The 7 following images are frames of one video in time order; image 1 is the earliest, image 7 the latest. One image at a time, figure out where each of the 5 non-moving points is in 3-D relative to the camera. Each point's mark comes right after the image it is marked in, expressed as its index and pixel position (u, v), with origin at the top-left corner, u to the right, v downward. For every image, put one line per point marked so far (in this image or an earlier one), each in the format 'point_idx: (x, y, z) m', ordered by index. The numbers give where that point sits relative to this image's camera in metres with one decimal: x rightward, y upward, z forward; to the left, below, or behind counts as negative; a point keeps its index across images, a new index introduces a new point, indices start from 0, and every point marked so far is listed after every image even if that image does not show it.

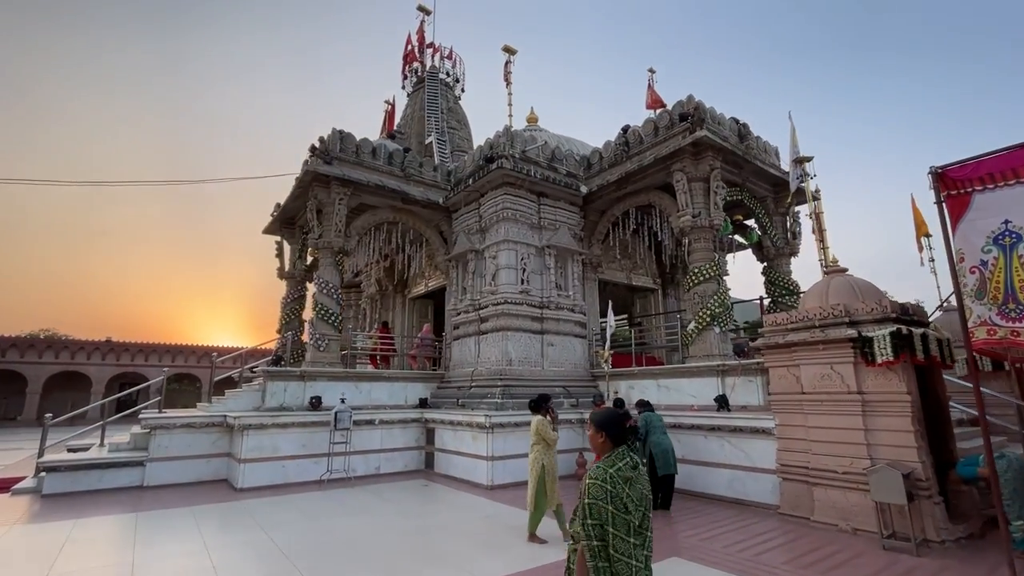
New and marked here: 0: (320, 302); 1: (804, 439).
0: (-3.5, -0.2, +8.8) m
1: (+3.0, -1.6, +5.0) m
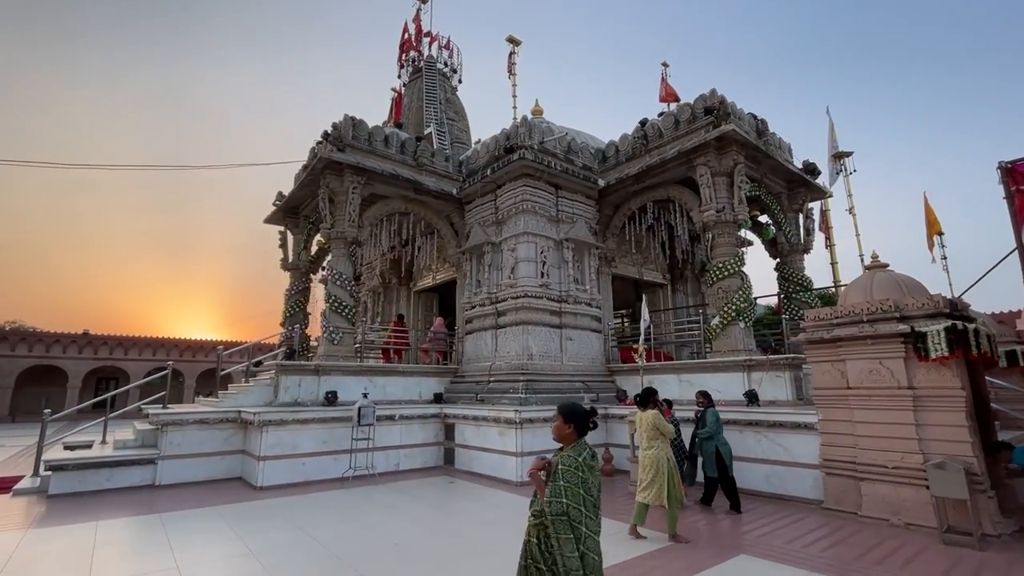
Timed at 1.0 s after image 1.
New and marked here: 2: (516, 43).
0: (-3.1, -0.1, +8.5) m
1: (+3.5, -1.5, +5.0) m
2: (+0.1, +7.5, +15.0) m
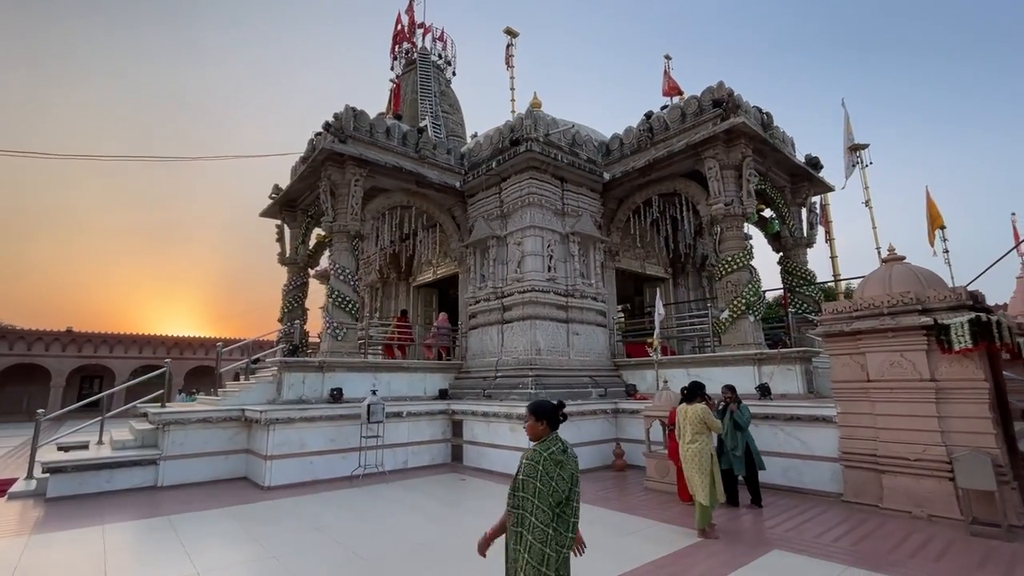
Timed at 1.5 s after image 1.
0: (-3.0, 0.0, +8.4) m
1: (+3.7, -1.4, +5.0) m
2: (0.0, +7.7, +14.9) m
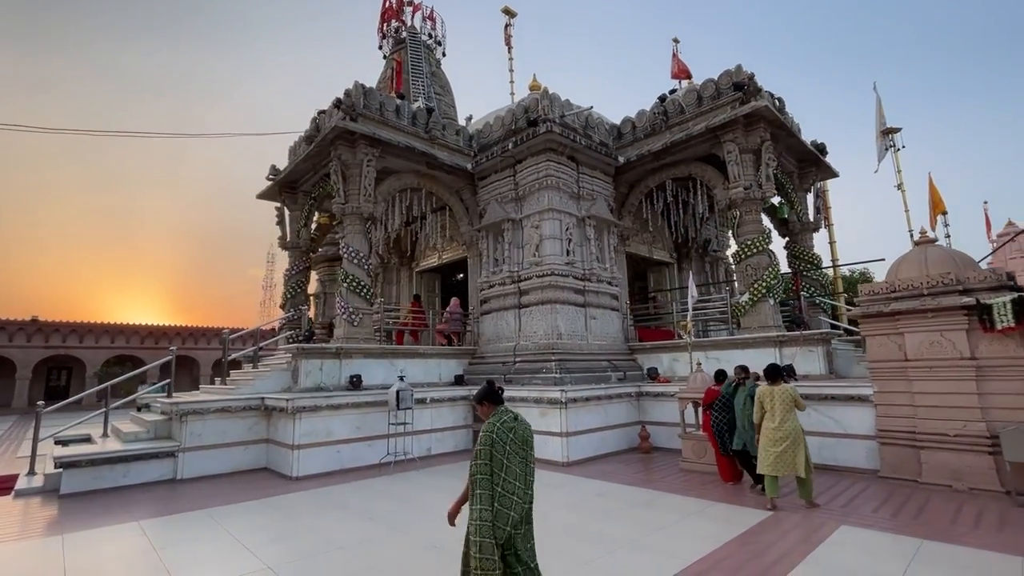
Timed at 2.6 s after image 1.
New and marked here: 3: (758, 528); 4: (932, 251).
0: (-2.7, +0.3, +8.1) m
1: (+4.2, -1.2, +5.2) m
2: (0.0, +8.1, +14.5) m
3: (+2.0, -1.9, +3.9) m
4: (+4.6, +0.4, +5.4) m
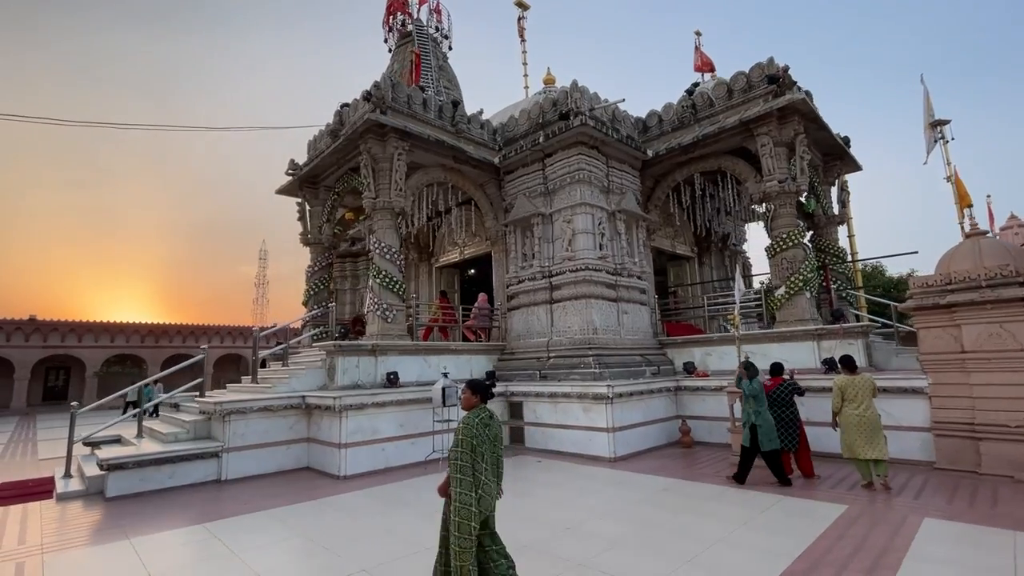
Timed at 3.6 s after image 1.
0: (-2.1, +0.3, +8.0) m
1: (+4.8, -1.2, +5.2) m
2: (+0.4, +8.3, +14.4) m
3: (+2.6, -1.9, +3.9) m
4: (+5.2, +0.5, +5.4) m
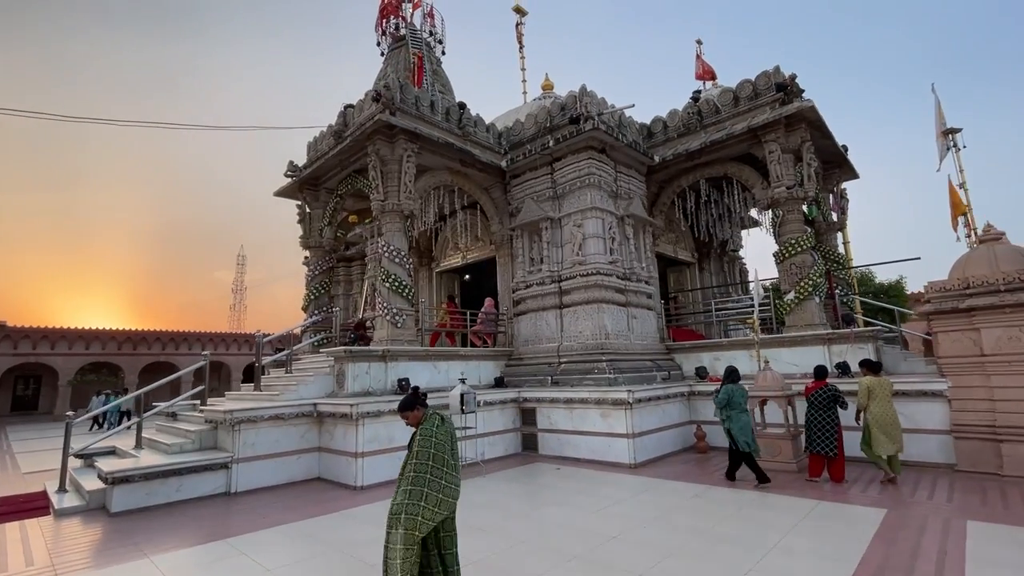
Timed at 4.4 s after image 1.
0: (-1.9, +0.3, +7.8) m
1: (+5.1, -1.2, +5.3) m
2: (+0.3, +8.1, +14.4) m
3: (+3.0, -1.9, +3.9) m
4: (+5.5, +0.4, +5.5) m
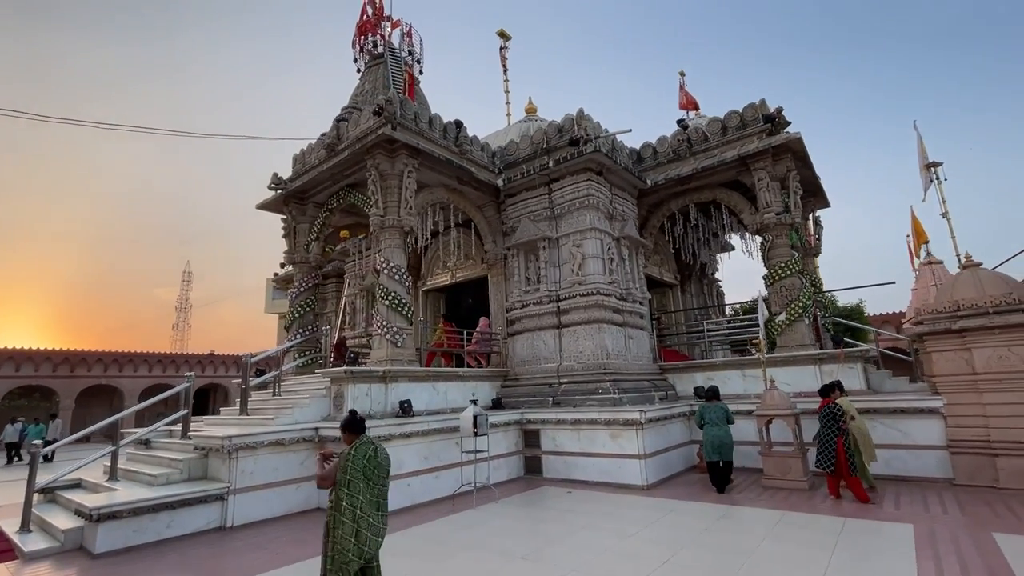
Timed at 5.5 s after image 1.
0: (-1.9, 0.0, +7.5) m
1: (+5.3, -1.5, +5.6) m
2: (-0.2, +7.5, +14.7) m
3: (+3.3, -2.1, +4.0) m
4: (+5.7, +0.2, +5.9) m
